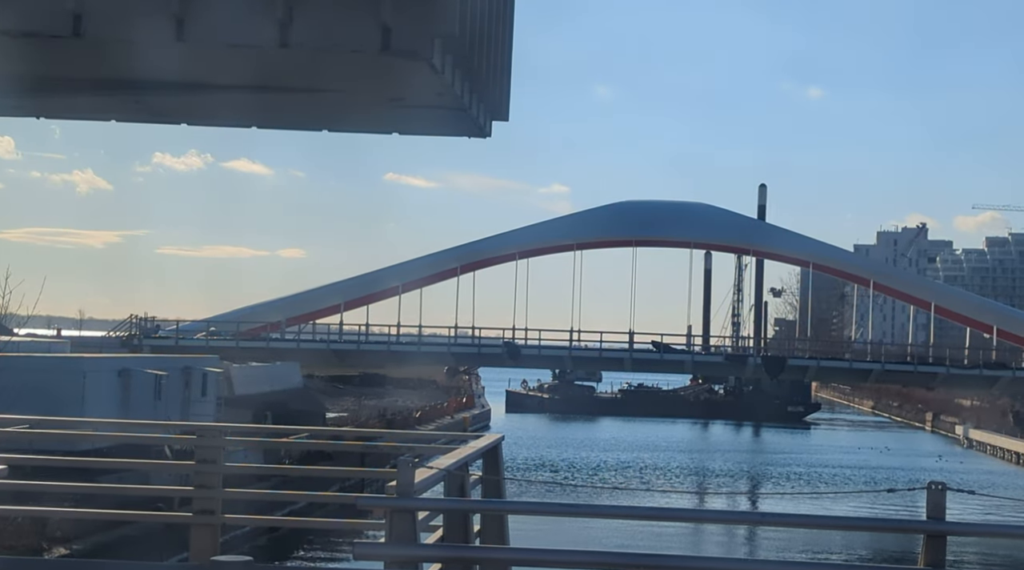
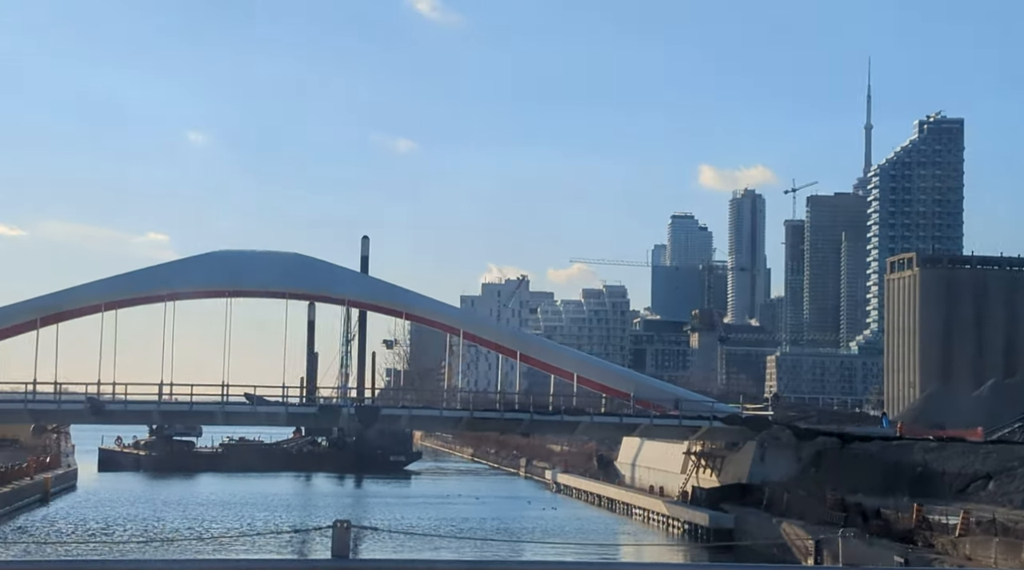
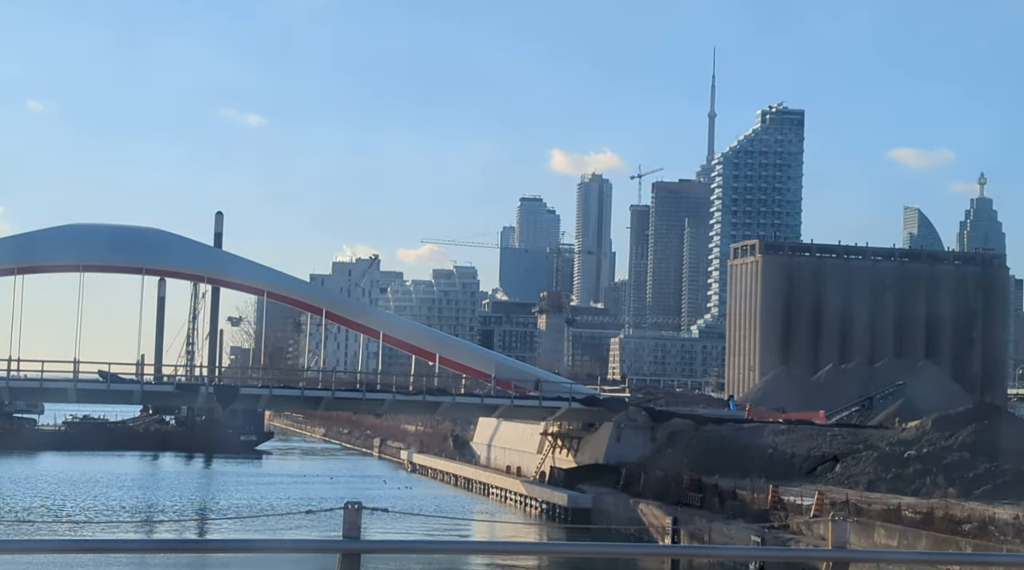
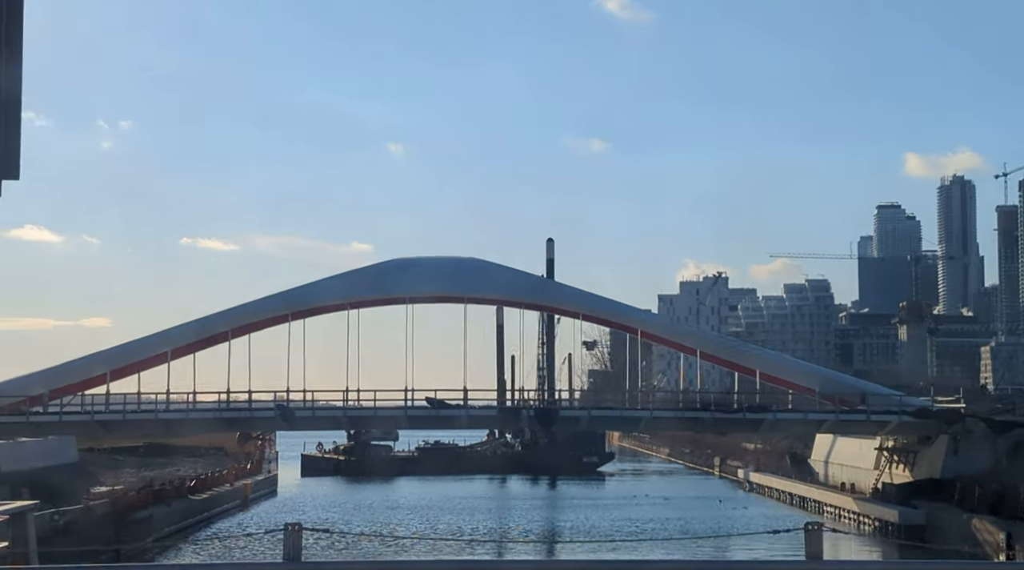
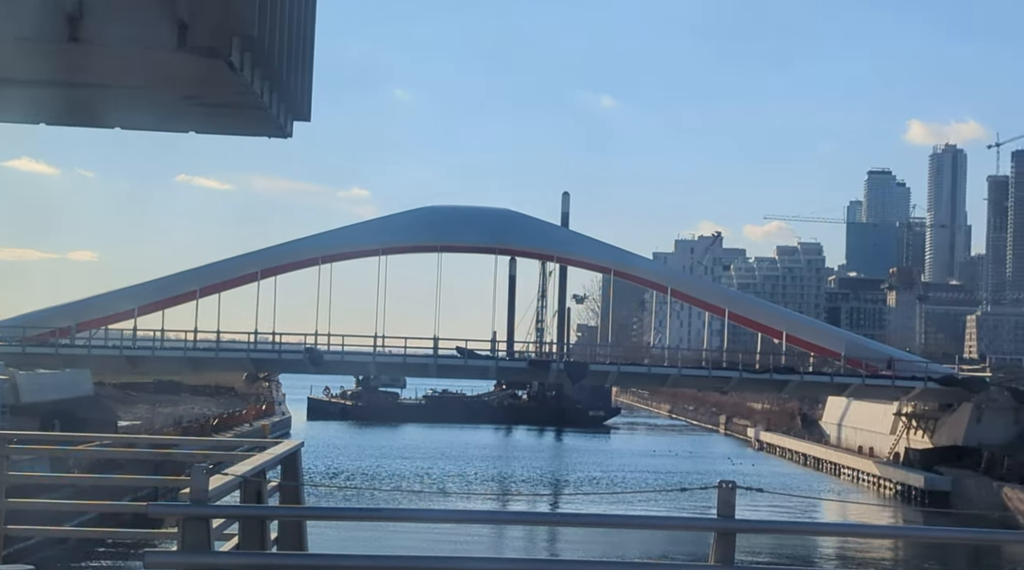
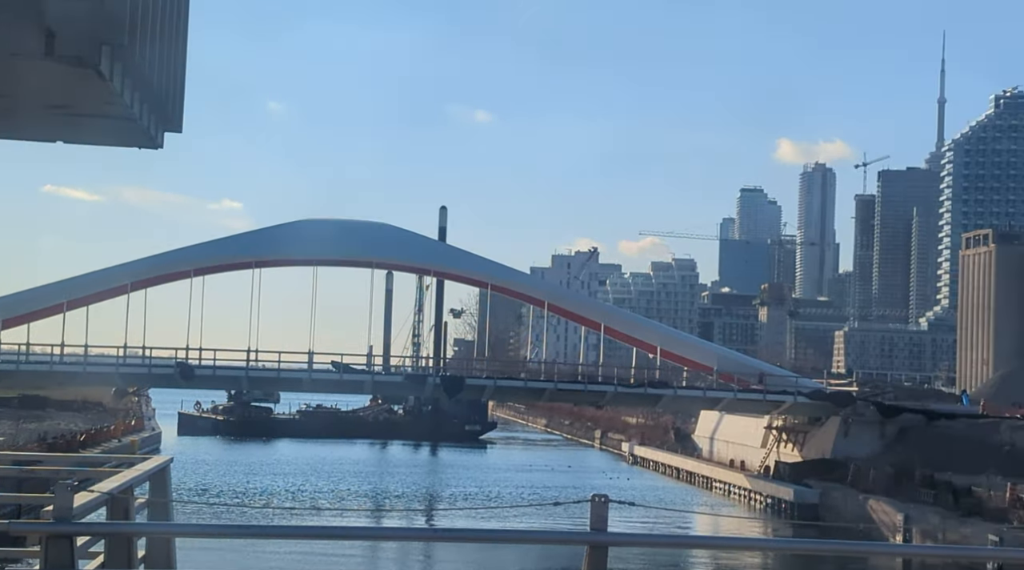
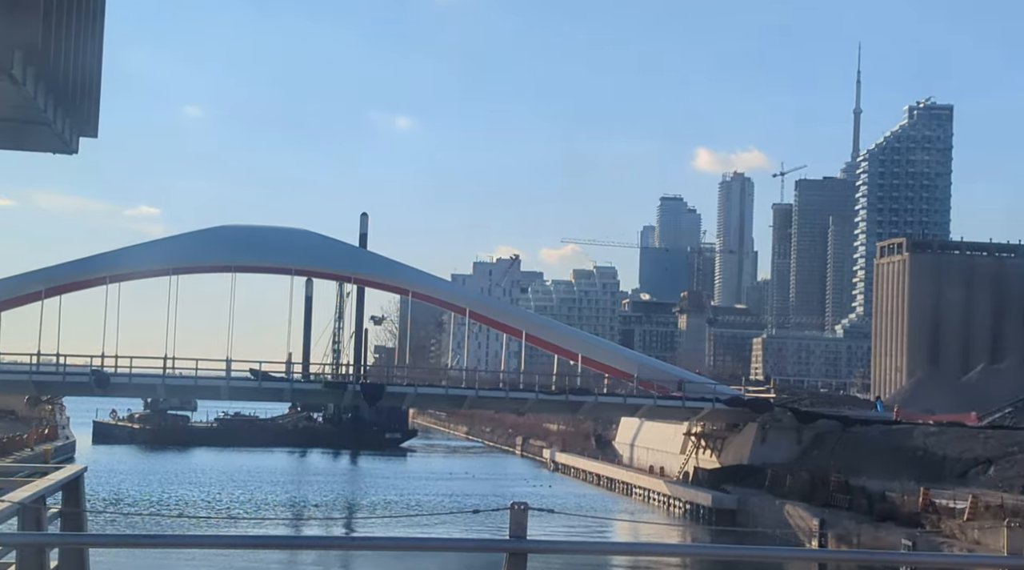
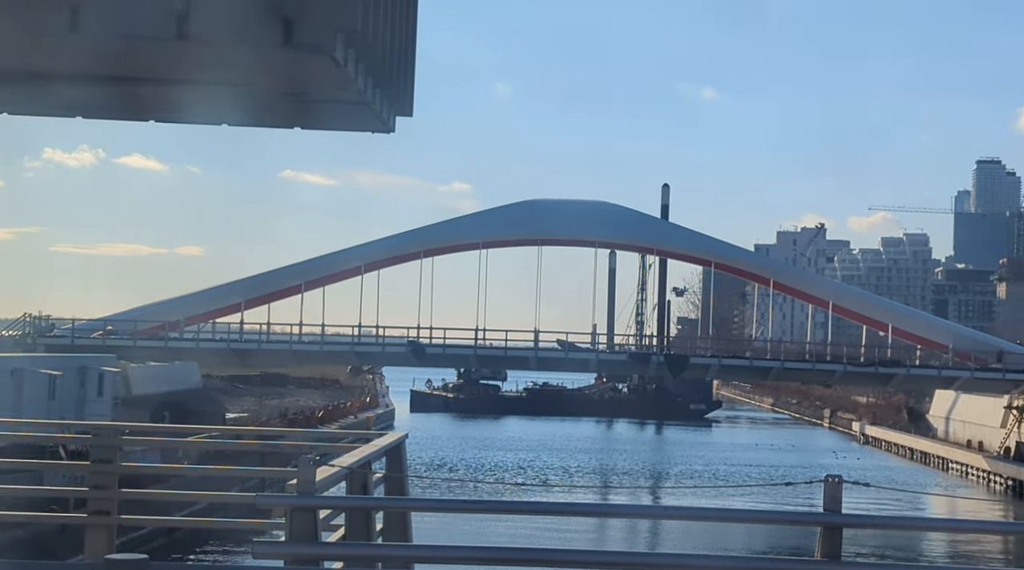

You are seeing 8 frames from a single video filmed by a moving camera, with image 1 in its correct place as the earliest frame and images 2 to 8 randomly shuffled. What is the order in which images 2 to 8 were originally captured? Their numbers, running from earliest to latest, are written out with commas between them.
8, 5, 6, 7, 3, 2, 4
